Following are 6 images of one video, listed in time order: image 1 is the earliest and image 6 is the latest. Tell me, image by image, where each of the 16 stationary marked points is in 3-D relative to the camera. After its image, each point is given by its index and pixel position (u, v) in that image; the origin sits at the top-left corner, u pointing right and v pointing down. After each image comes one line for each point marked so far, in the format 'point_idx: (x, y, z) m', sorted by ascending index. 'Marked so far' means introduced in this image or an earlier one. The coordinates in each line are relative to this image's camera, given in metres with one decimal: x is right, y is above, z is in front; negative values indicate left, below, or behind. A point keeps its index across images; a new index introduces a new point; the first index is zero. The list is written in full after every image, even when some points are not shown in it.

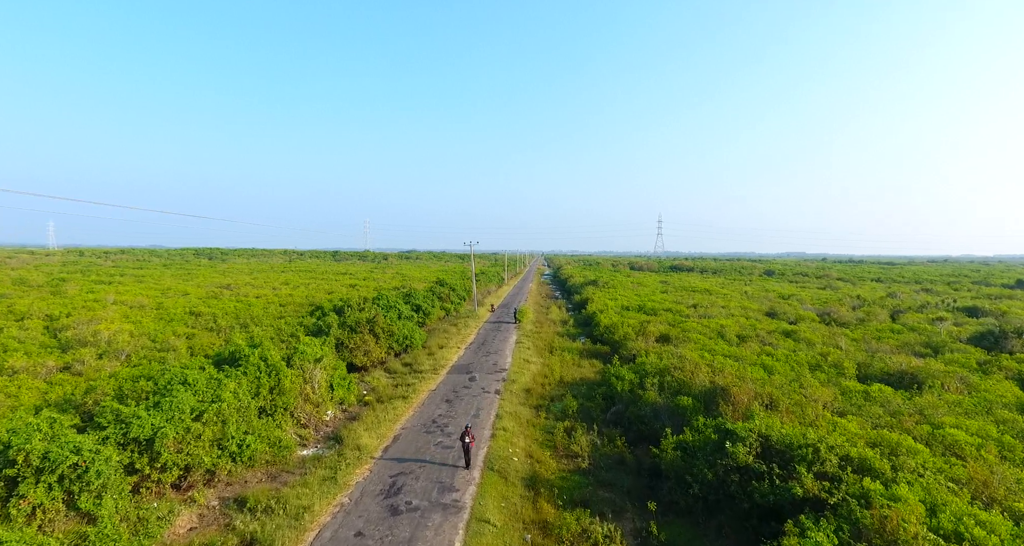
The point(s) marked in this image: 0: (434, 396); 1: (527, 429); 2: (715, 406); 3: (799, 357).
0: (-2.7, -4.3, +16.2) m
1: (+0.4, -4.5, +13.5) m
2: (+5.1, -3.4, +11.8) m
3: (+11.5, -3.4, +18.7) m
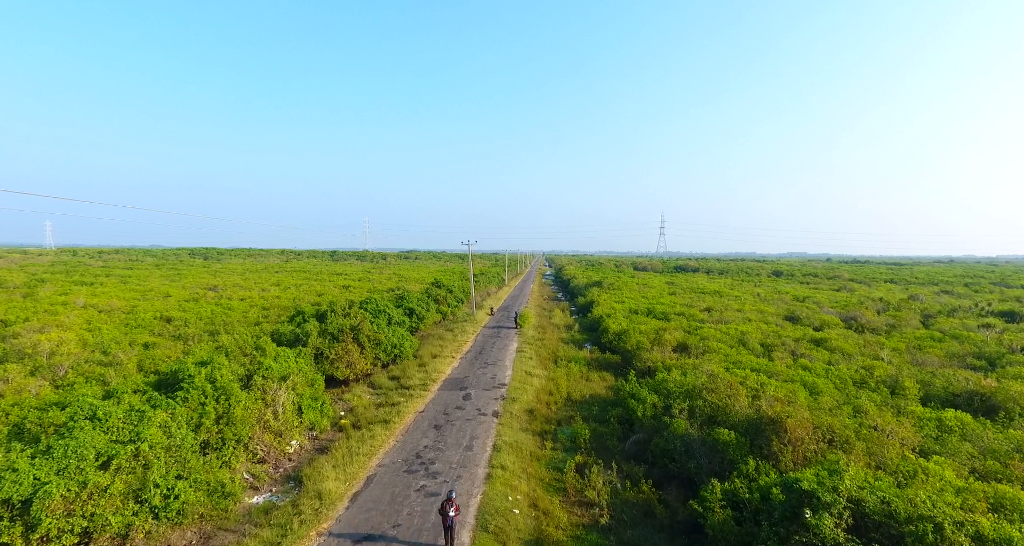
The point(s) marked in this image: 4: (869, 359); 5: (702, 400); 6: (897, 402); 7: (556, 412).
0: (-2.7, -4.3, +13.8) m
1: (+0.4, -4.6, +11.2) m
2: (+5.1, -3.5, +9.5) m
3: (+11.5, -3.5, +16.3) m
4: (+14.1, -3.4, +18.5) m
5: (+4.9, -3.2, +12.0) m
6: (+10.4, -3.5, +12.7) m
7: (+1.4, -4.5, +15.2) m
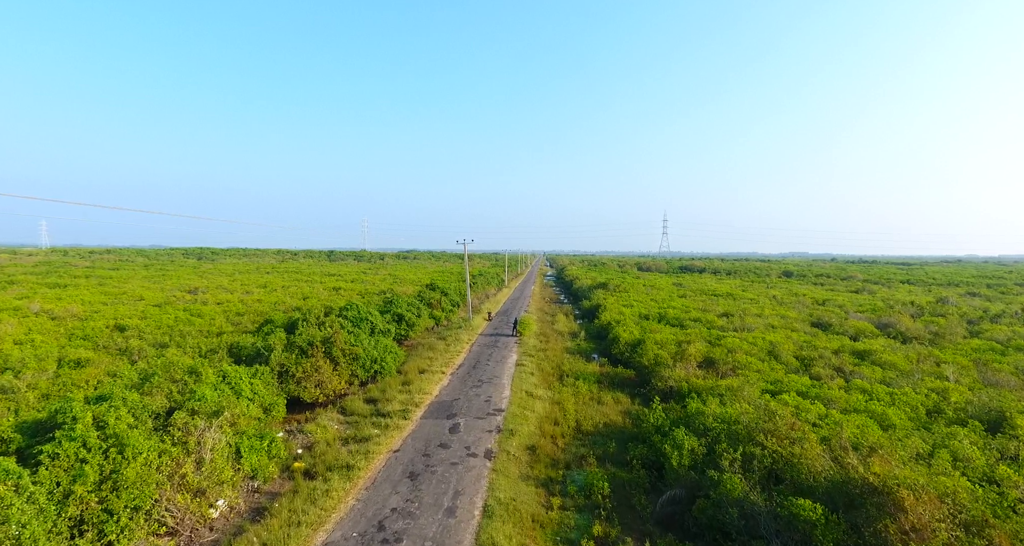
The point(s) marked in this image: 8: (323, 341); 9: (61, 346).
0: (-2.8, -4.5, +10.9) m
1: (+0.4, -4.7, +8.3) m
2: (+5.1, -3.6, +6.6) m
3: (+11.4, -3.6, +13.5) m
4: (+14.0, -3.5, +15.6) m
5: (+4.8, -3.4, +9.1) m
6: (+10.3, -3.6, +9.8) m
7: (+1.4, -4.7, +12.3) m
8: (-7.0, -2.6, +17.5) m
9: (-17.6, -2.8, +18.4) m
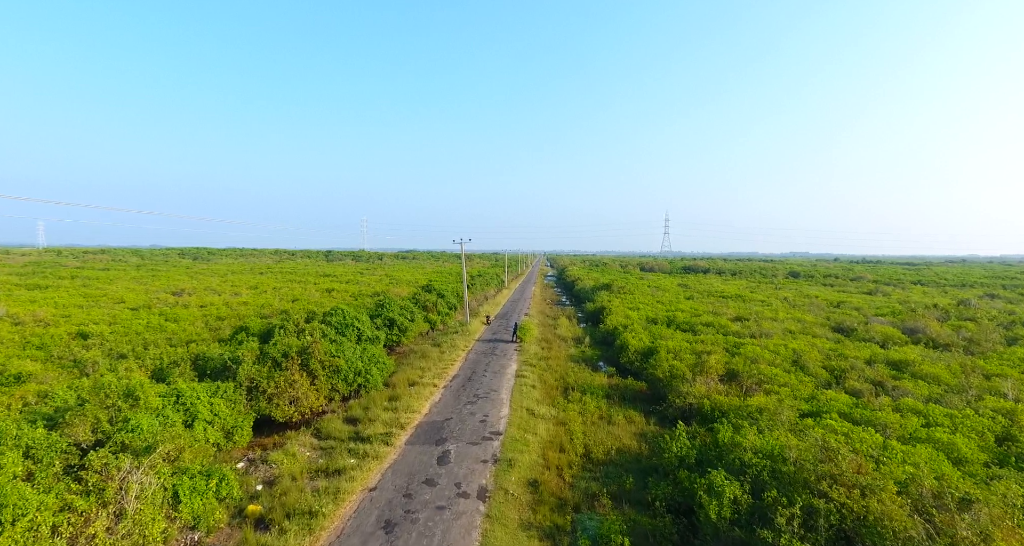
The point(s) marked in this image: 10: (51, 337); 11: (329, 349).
0: (-2.8, -4.6, +9.1) m
1: (+0.3, -4.8, +6.4) m
2: (+5.0, -3.7, +4.7) m
3: (+11.4, -3.7, +11.6) m
4: (+14.0, -3.6, +13.7) m
5: (+4.8, -3.4, +7.3) m
6: (+10.3, -3.7, +7.9) m
7: (+1.3, -4.7, +10.4) m
8: (-7.1, -2.6, +15.6) m
9: (-17.7, -2.9, +16.5) m
10: (-19.3, -2.7, +19.6) m
11: (-6.4, -2.7, +16.5) m
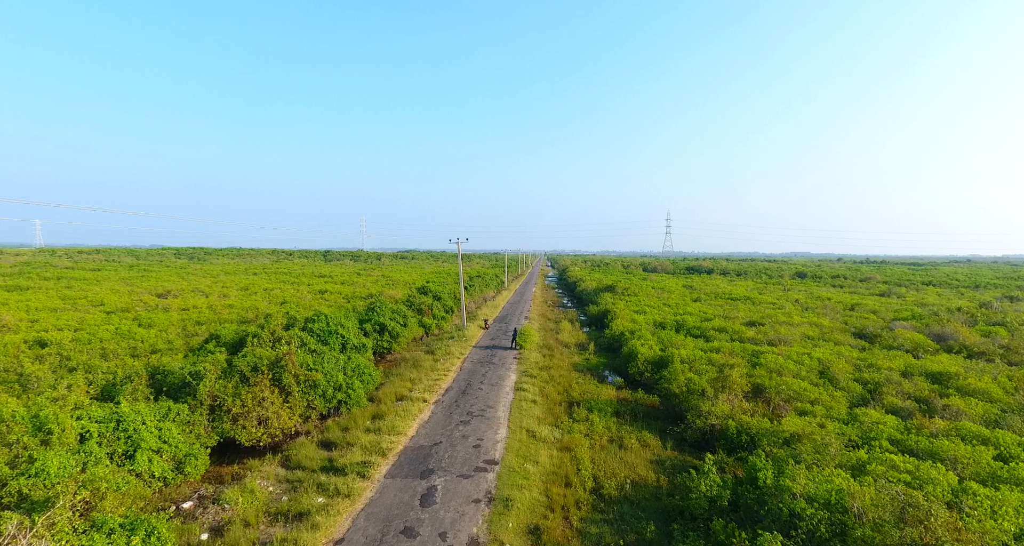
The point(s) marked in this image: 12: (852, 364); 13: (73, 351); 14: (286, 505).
0: (-2.8, -4.6, +7.3) m
1: (+0.3, -4.9, +4.7) m
2: (+5.0, -3.8, +3.0) m
3: (+11.4, -3.8, +9.8) m
4: (+13.9, -3.7, +12.0) m
5: (+4.7, -3.5, +5.5) m
6: (+10.2, -3.8, +6.1) m
7: (+1.3, -4.8, +8.7) m
8: (-7.1, -2.7, +13.9) m
9: (-17.7, -3.0, +14.8) m
10: (-19.3, -2.8, +17.9) m
11: (-6.5, -2.8, +14.8) m
12: (+13.3, -3.6, +18.4) m
13: (-15.6, -2.8, +16.8) m
14: (-4.5, -4.6, +9.3) m
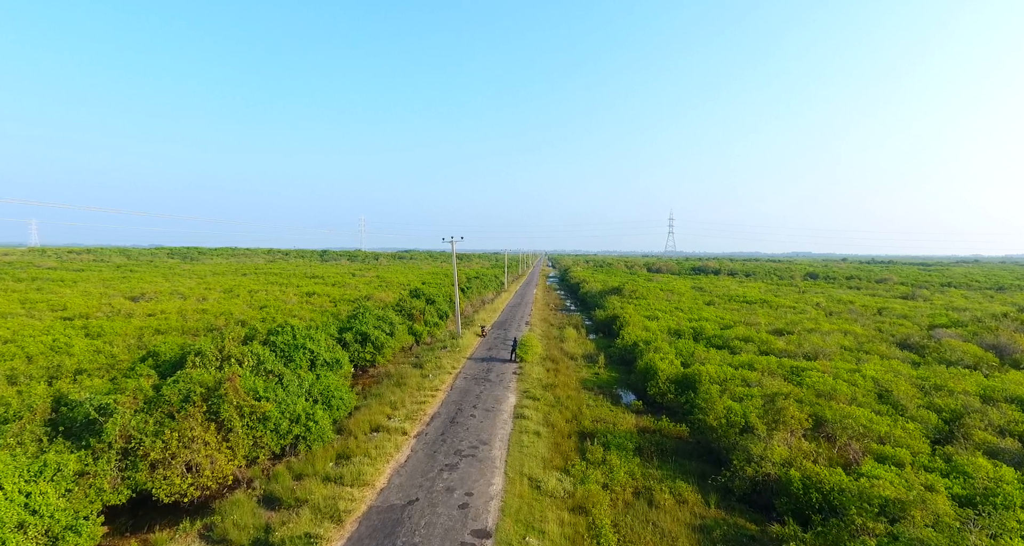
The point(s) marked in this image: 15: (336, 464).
0: (-2.9, -4.8, +4.5) m
1: (+0.2, -5.0, +1.8) m
2: (+4.9, -3.9, +0.1) m
3: (+11.3, -3.9, +7.0) m
4: (+13.9, -3.8, +9.1) m
5: (+4.7, -3.7, +2.6) m
6: (+10.2, -3.9, +3.3) m
7: (+1.2, -5.0, +5.8) m
8: (-7.1, -2.9, +11.1) m
9: (-17.7, -3.1, +12.0) m
10: (-19.4, -2.9, +15.0) m
11: (-6.5, -2.9, +11.9) m
12: (+13.3, -3.7, +15.6) m
13: (-15.6, -2.9, +13.9) m
14: (-4.5, -4.8, +6.5) m
15: (-4.2, -4.5, +11.2) m
